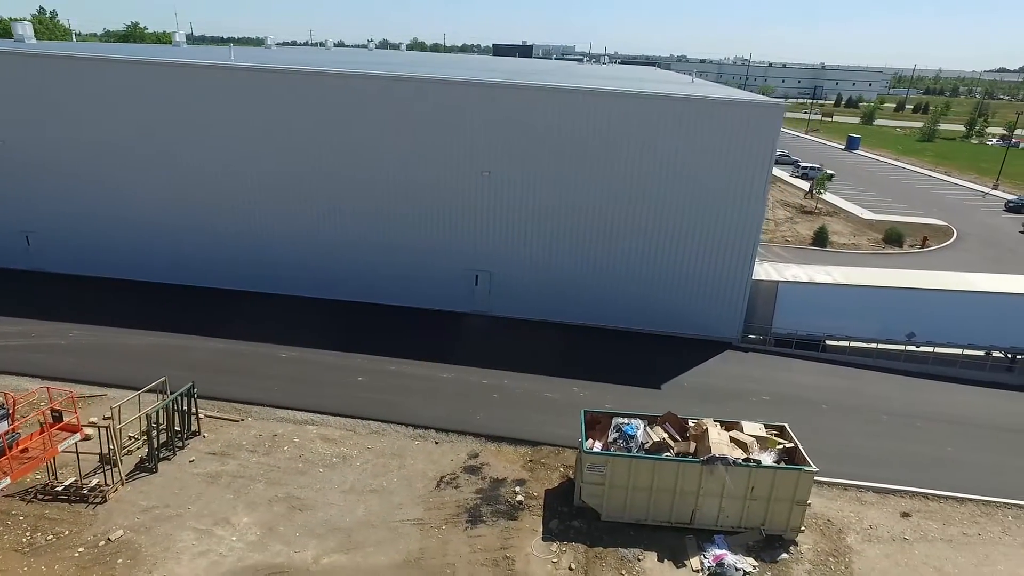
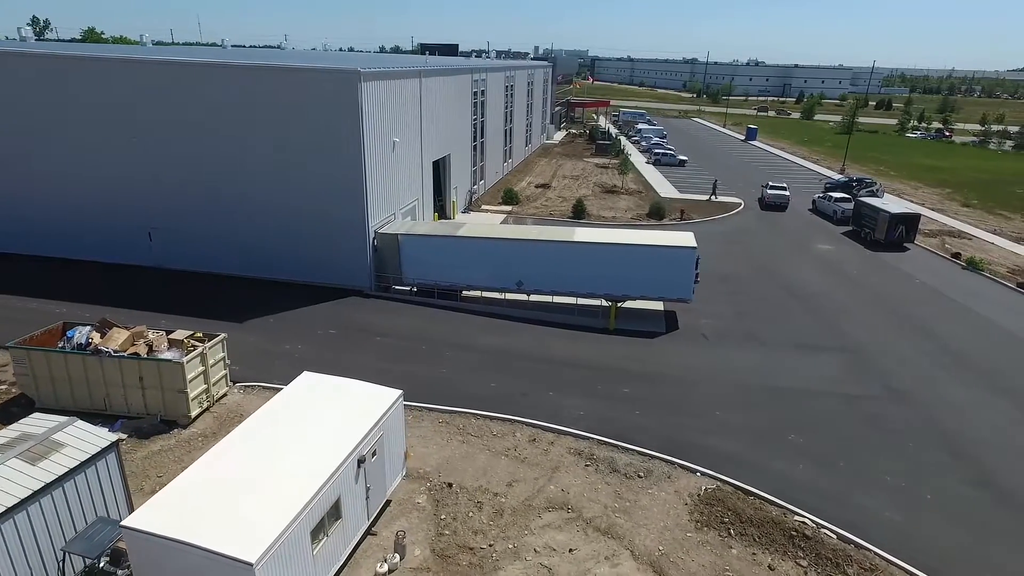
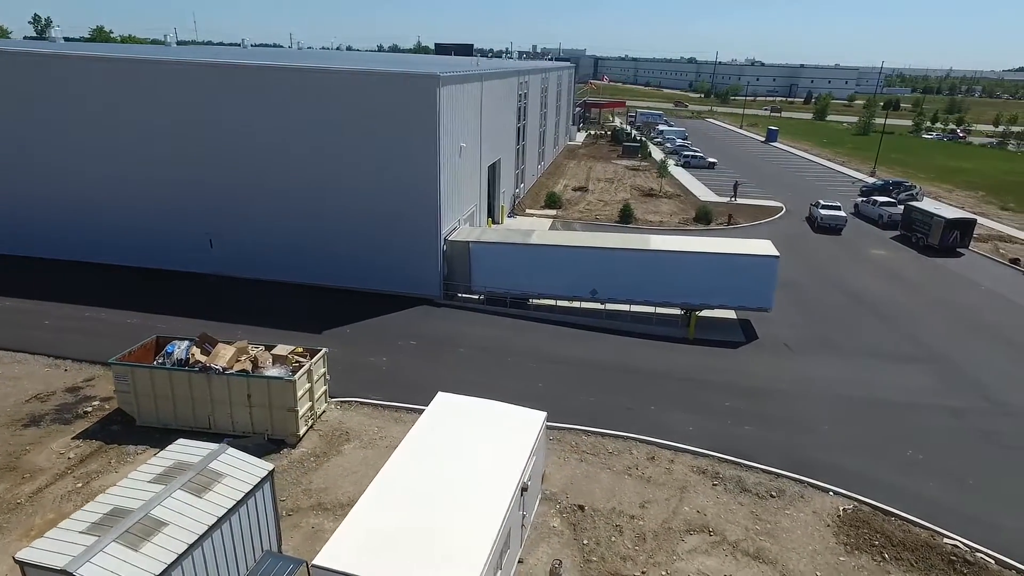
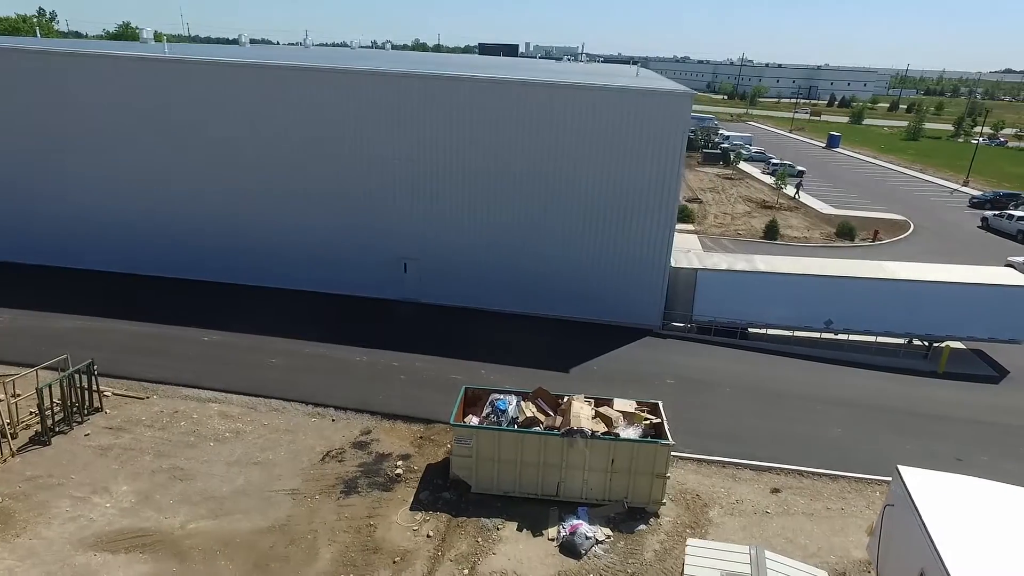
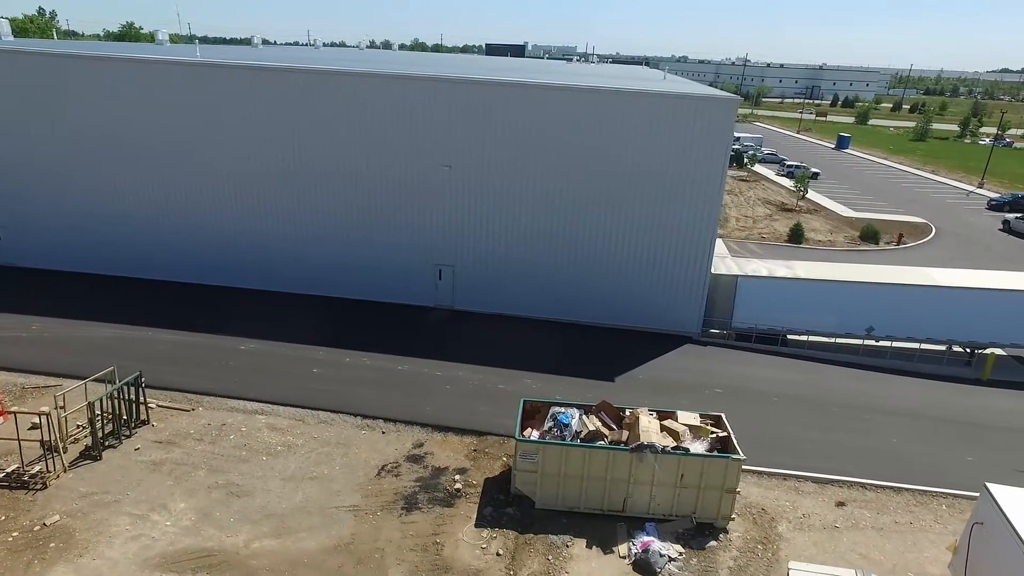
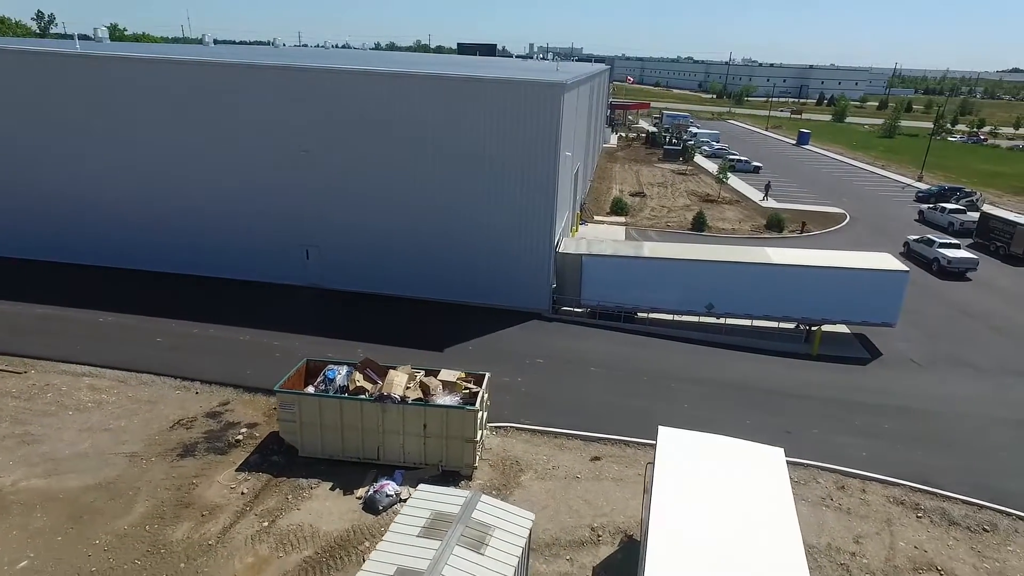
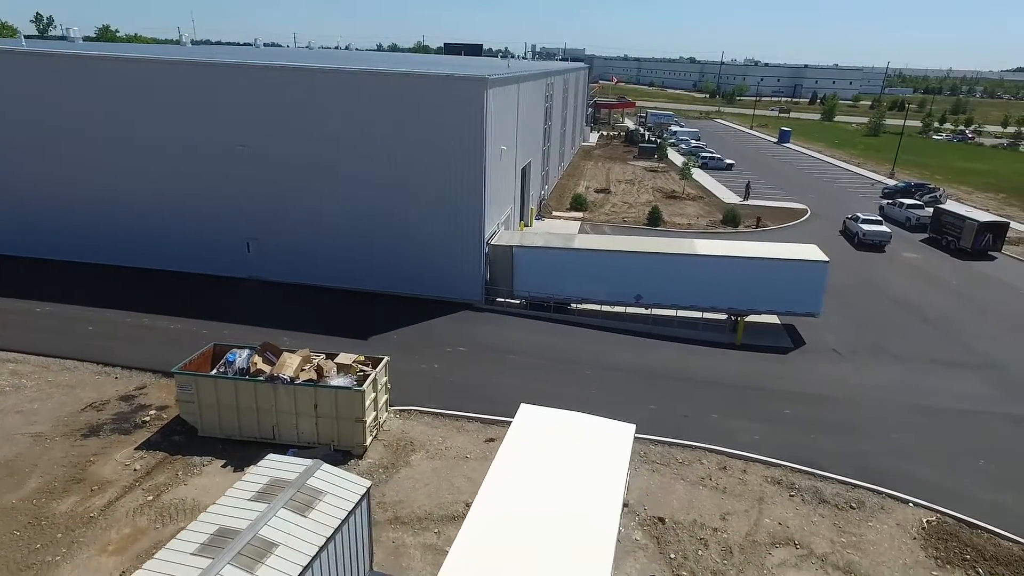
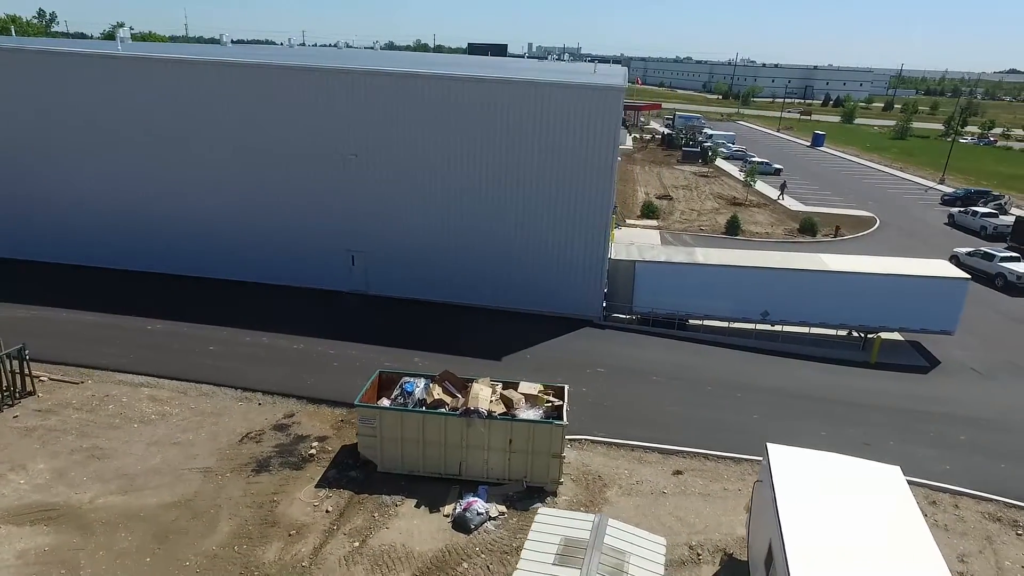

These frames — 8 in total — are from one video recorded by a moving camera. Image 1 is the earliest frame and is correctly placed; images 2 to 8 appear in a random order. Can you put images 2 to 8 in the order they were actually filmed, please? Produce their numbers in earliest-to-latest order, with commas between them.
5, 4, 8, 6, 7, 3, 2
